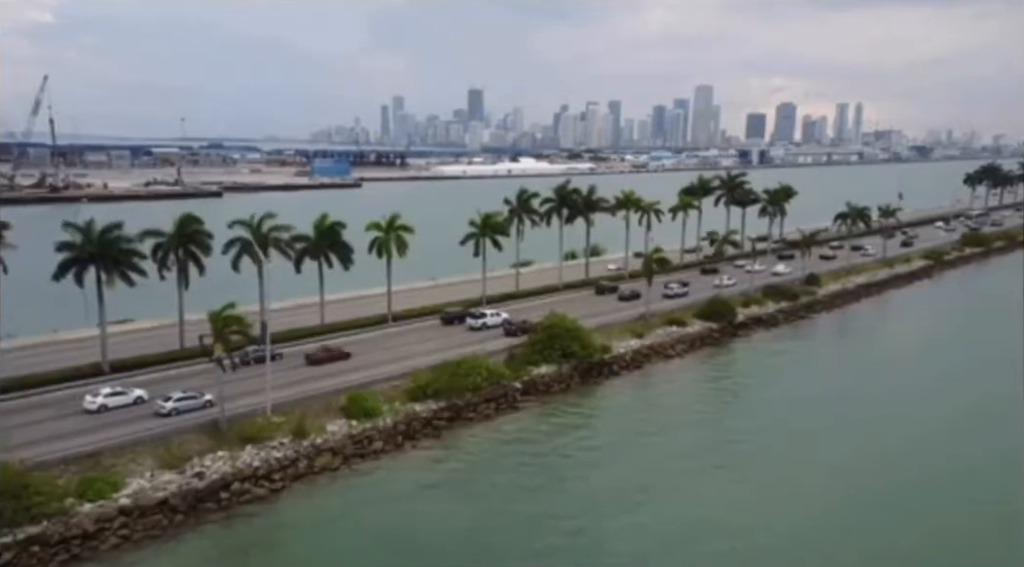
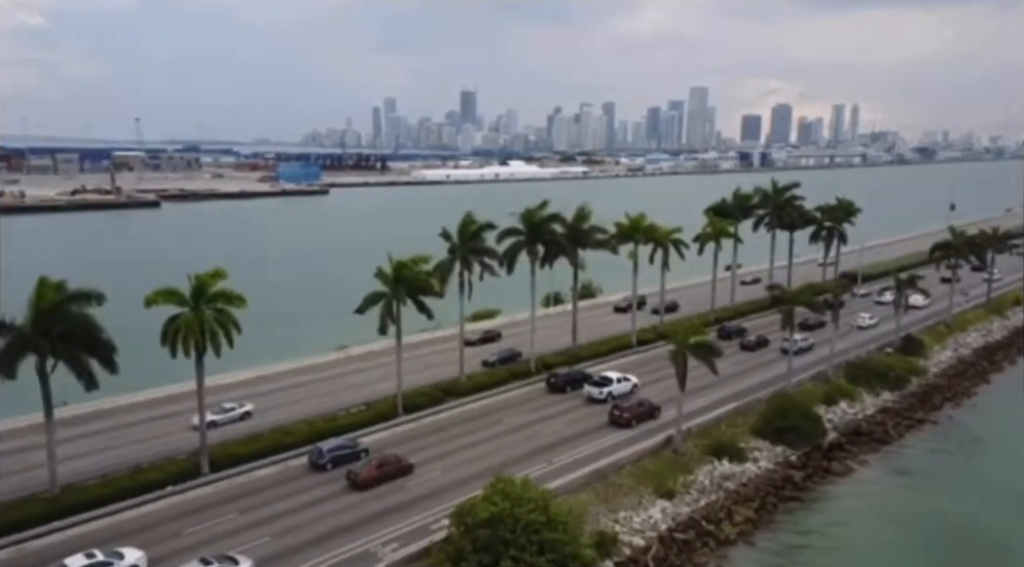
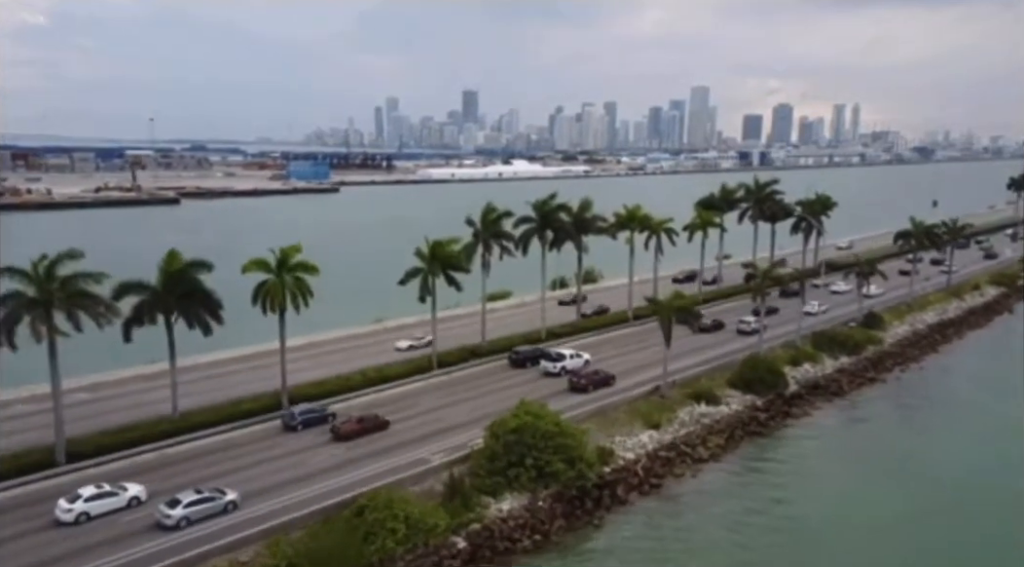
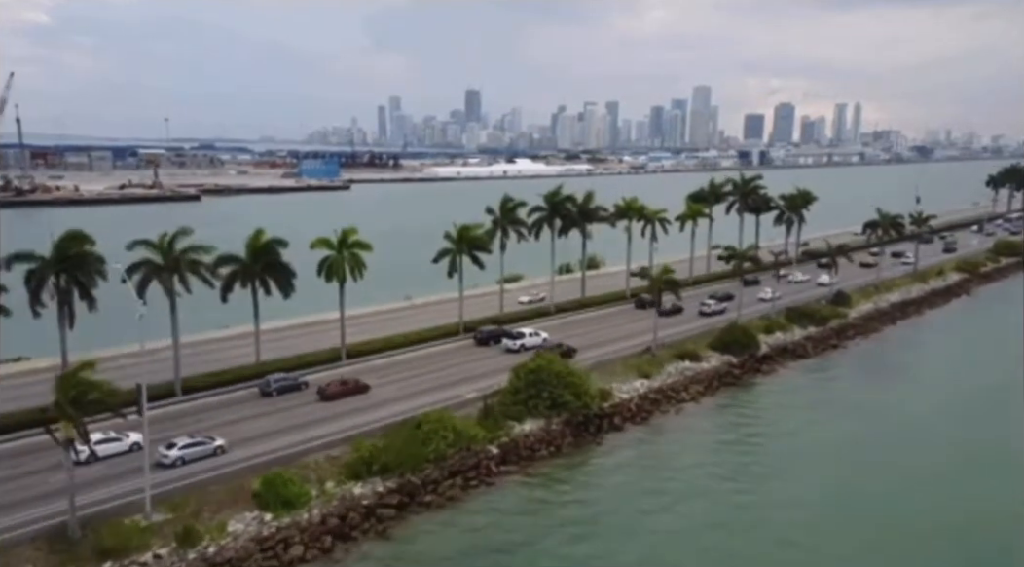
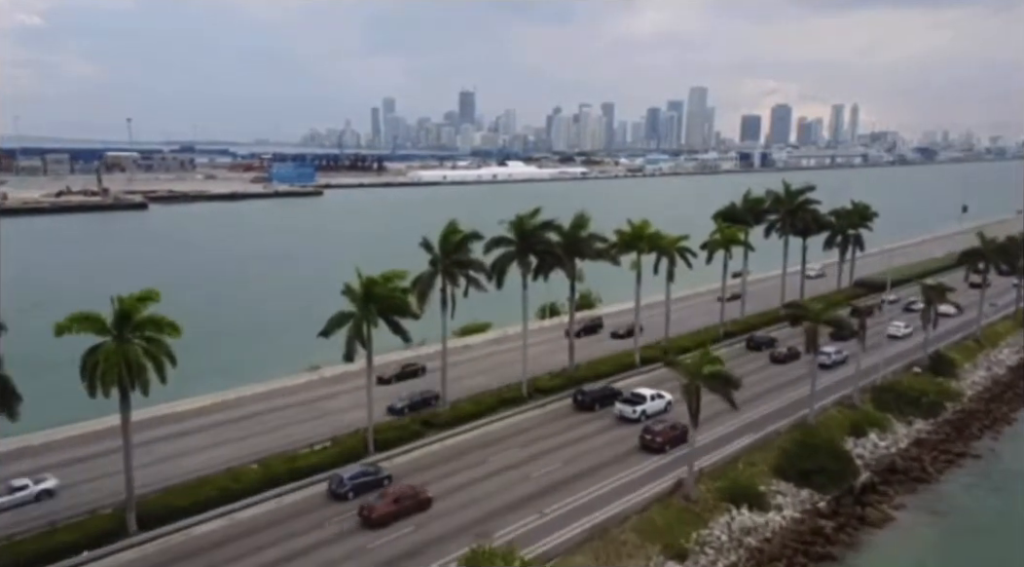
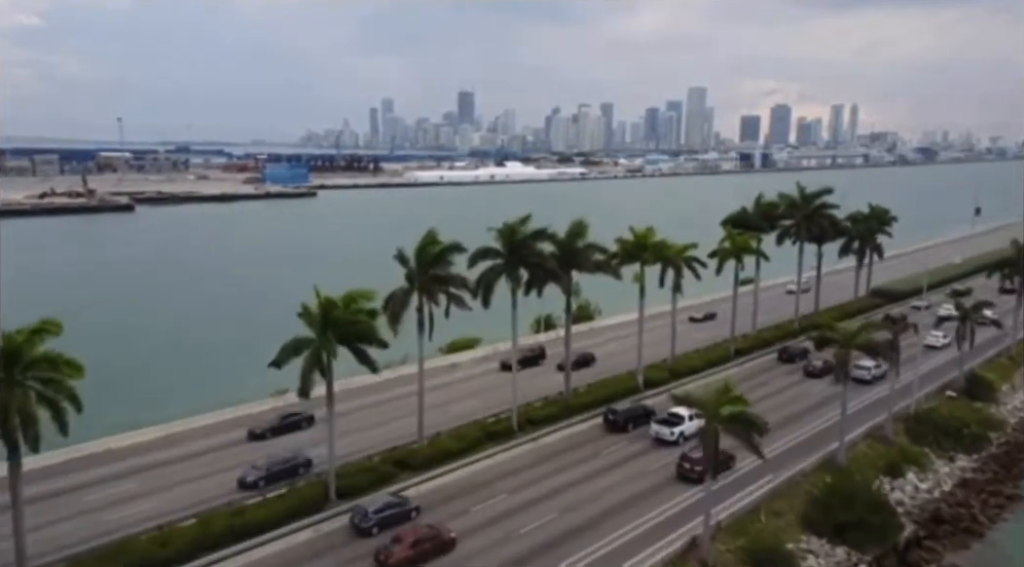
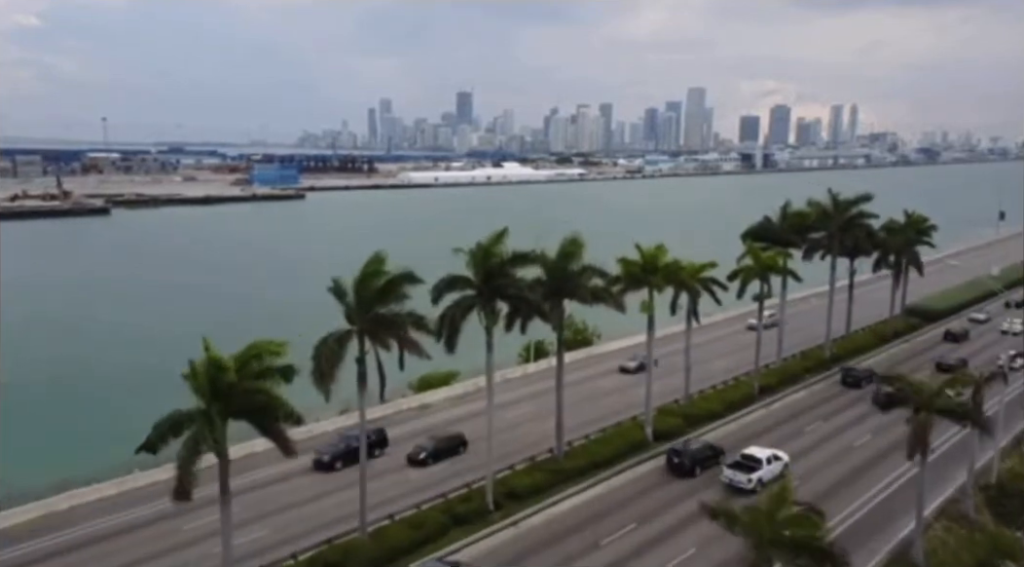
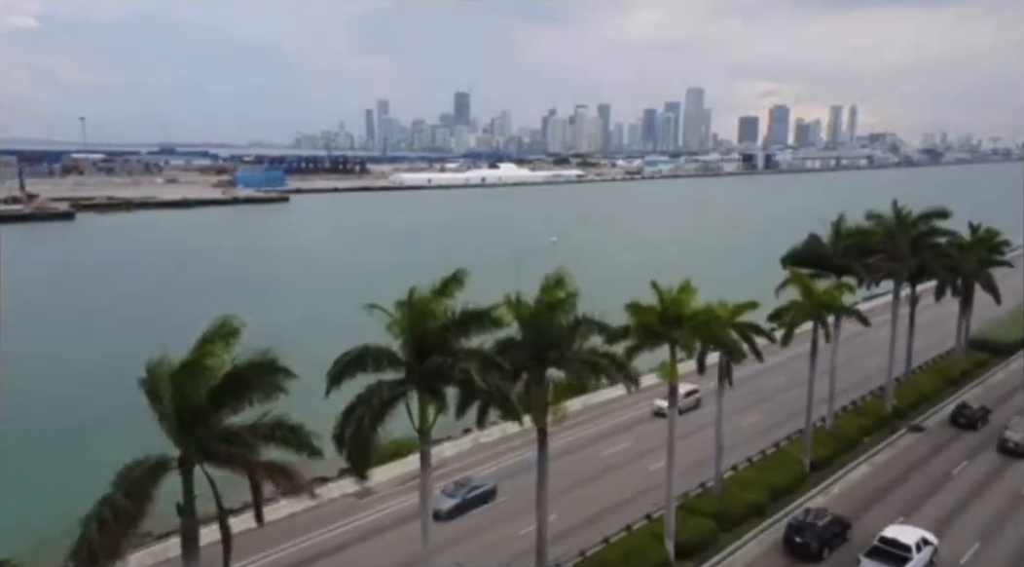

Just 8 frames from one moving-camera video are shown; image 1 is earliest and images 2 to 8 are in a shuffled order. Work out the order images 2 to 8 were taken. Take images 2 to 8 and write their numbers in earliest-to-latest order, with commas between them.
4, 3, 2, 5, 6, 7, 8
